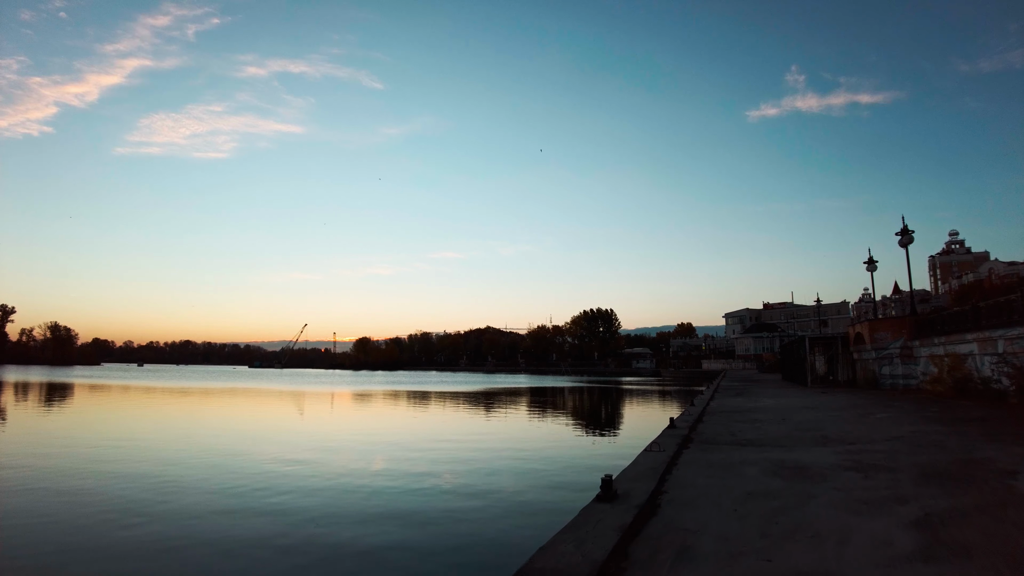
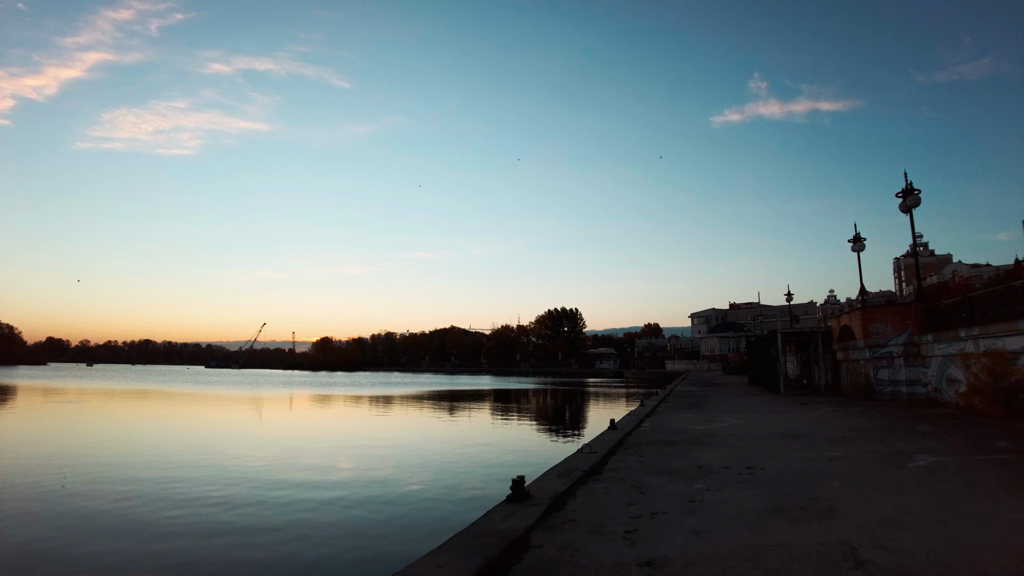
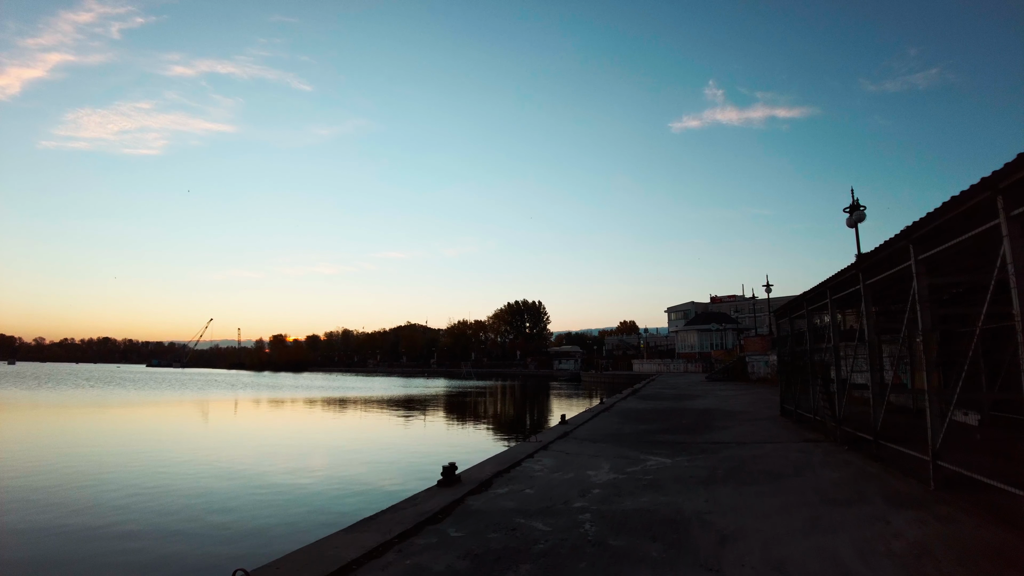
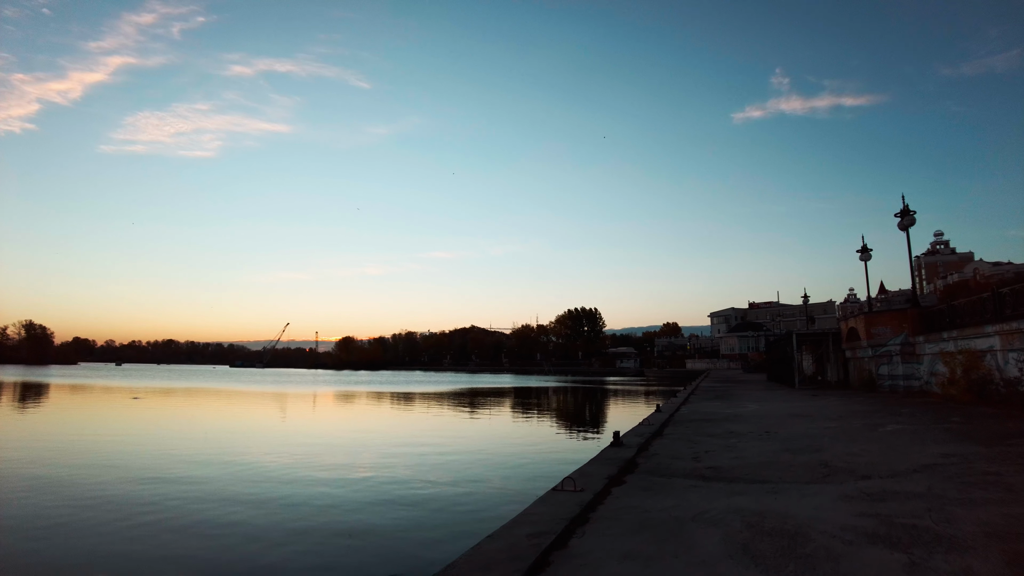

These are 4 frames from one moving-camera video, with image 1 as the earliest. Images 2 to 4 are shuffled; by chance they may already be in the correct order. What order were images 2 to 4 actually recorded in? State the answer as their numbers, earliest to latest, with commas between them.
4, 2, 3
